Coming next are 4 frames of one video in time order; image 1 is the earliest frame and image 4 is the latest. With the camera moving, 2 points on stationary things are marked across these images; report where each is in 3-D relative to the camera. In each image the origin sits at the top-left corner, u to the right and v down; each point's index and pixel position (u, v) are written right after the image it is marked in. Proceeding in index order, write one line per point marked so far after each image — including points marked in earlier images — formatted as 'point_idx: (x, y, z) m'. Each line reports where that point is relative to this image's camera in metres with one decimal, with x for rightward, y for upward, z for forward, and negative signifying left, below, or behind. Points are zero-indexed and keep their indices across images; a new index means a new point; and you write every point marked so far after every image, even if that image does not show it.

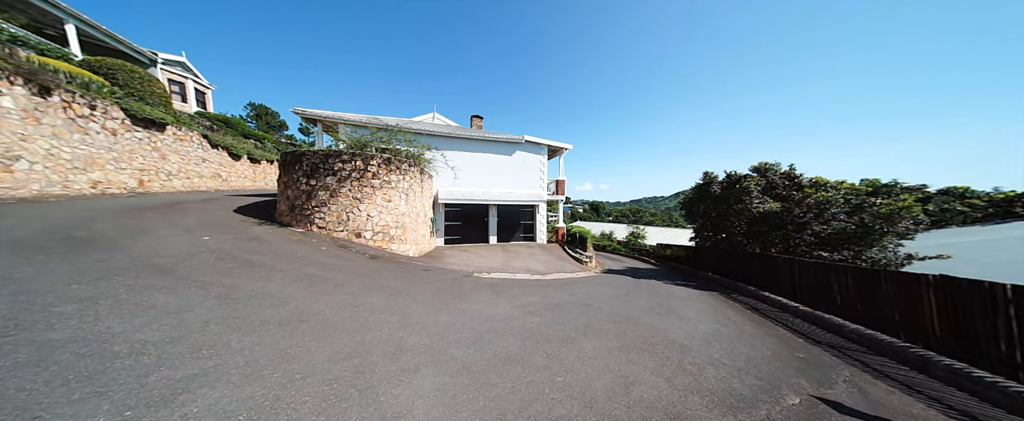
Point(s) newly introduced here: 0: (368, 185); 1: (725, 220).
0: (-4.6, +0.8, +7.6) m
1: (+8.5, -0.4, +9.6) m
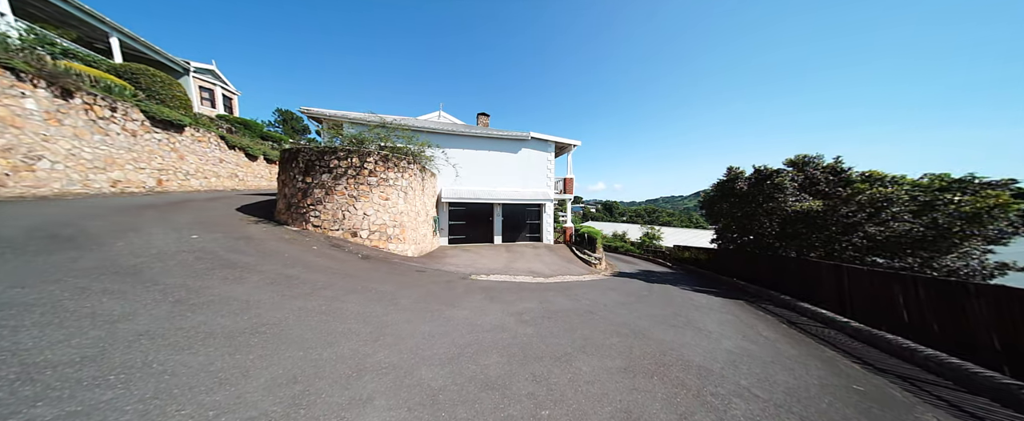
0: (-4.6, +0.8, +7.4) m
1: (+8.7, -0.3, +8.6) m
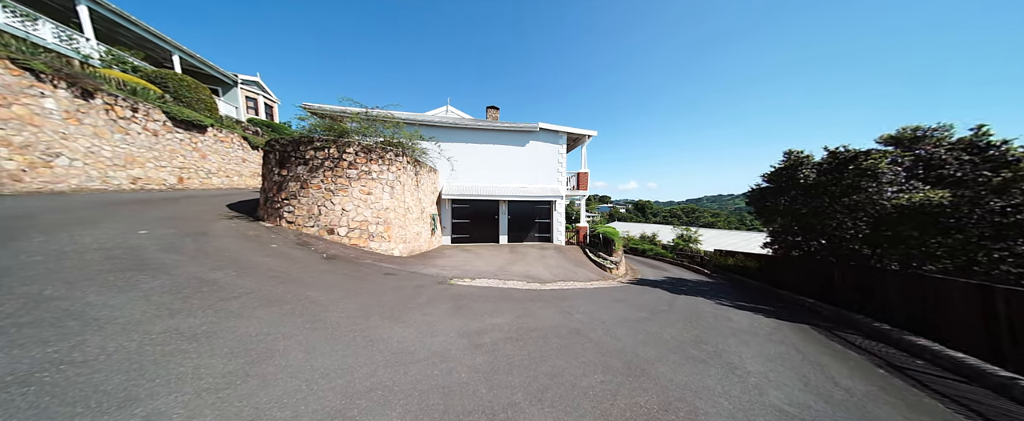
0: (-4.8, +1.0, +6.7) m
1: (+8.5, -0.2, +6.4) m
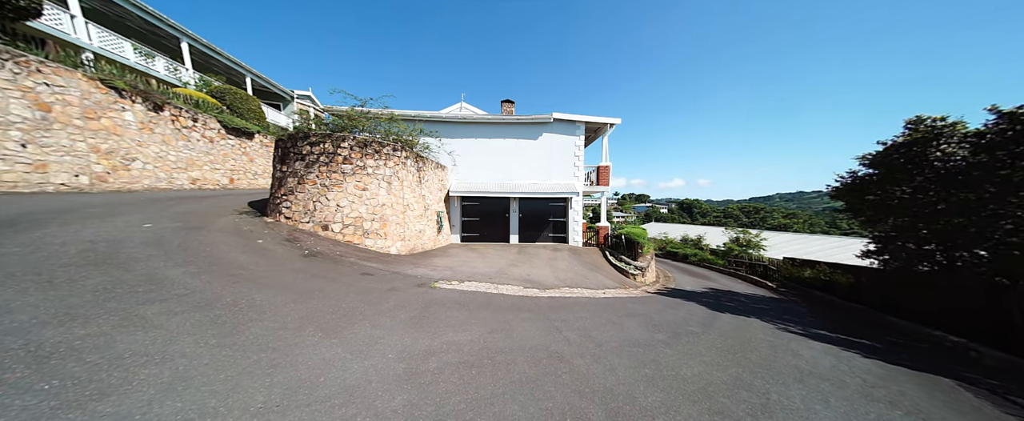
0: (-4.8, +1.1, +6.6) m
1: (+8.3, -0.2, +4.2) m
